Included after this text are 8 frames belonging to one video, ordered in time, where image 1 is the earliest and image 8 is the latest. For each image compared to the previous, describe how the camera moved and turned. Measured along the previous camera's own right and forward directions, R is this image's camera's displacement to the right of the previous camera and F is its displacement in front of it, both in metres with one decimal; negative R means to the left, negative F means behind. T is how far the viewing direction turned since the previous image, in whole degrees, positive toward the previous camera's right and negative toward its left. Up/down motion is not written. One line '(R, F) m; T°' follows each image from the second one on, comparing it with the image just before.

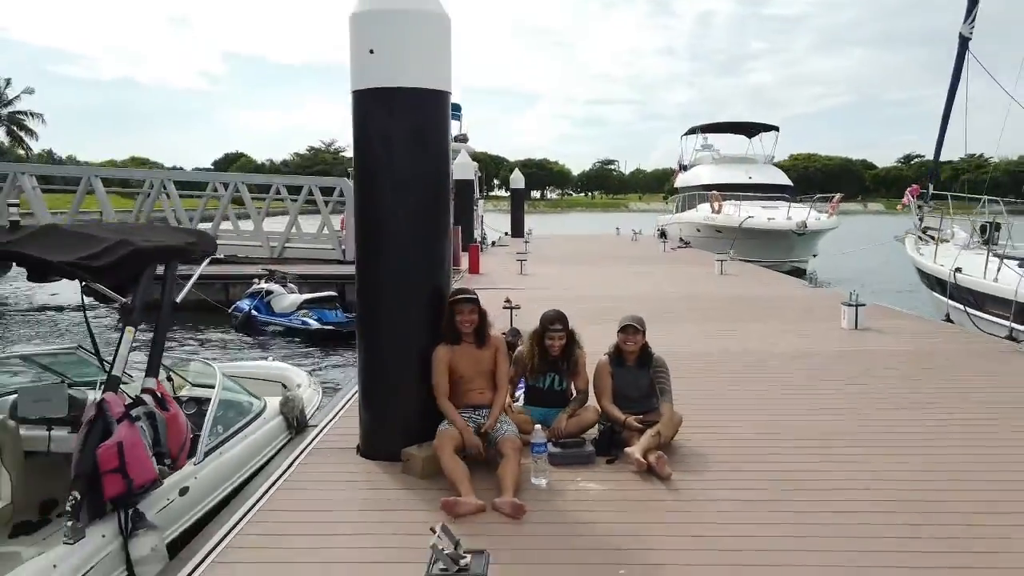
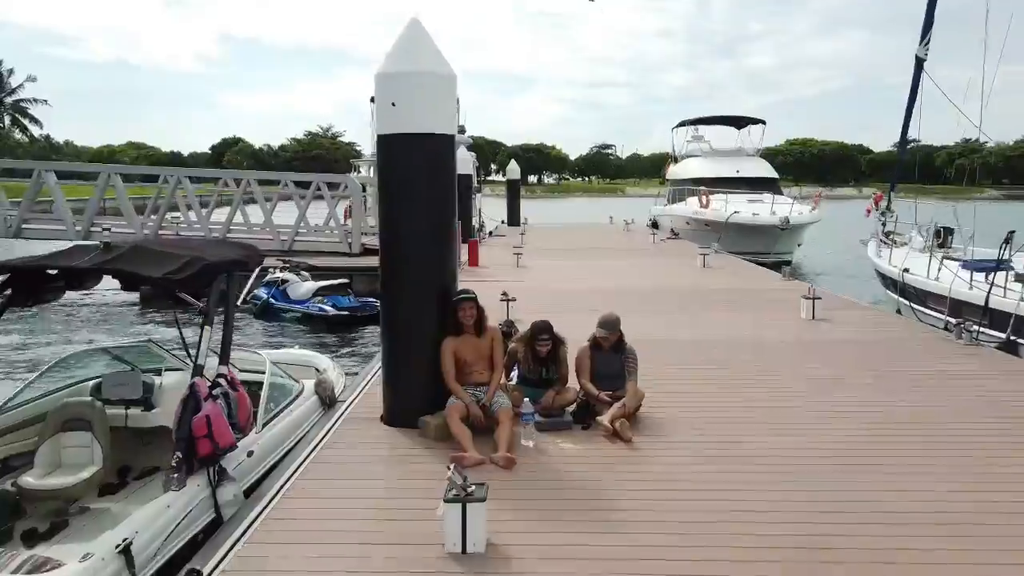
(0.0, -1.0) m; 0°
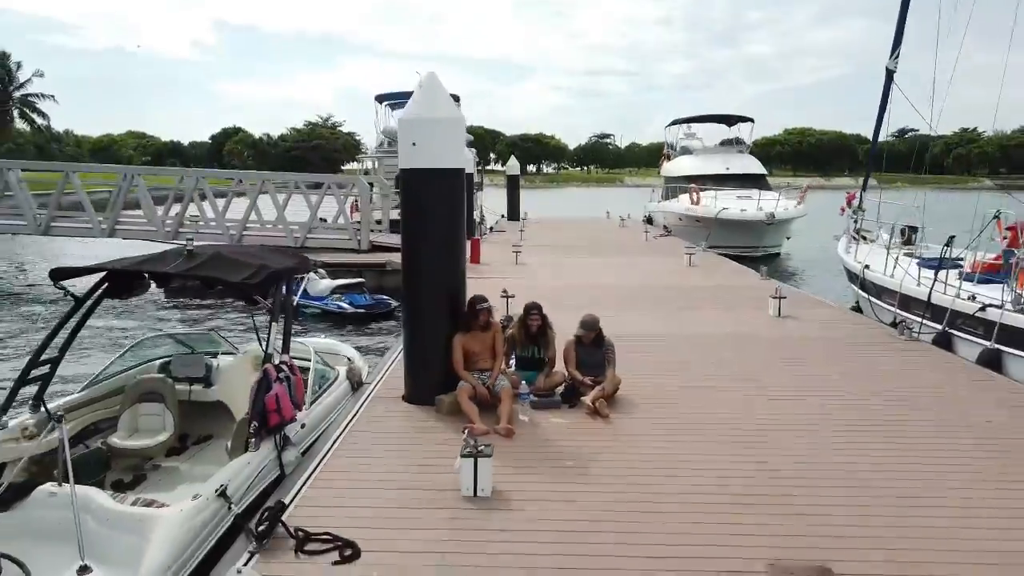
(0.0, -1.1) m; 0°
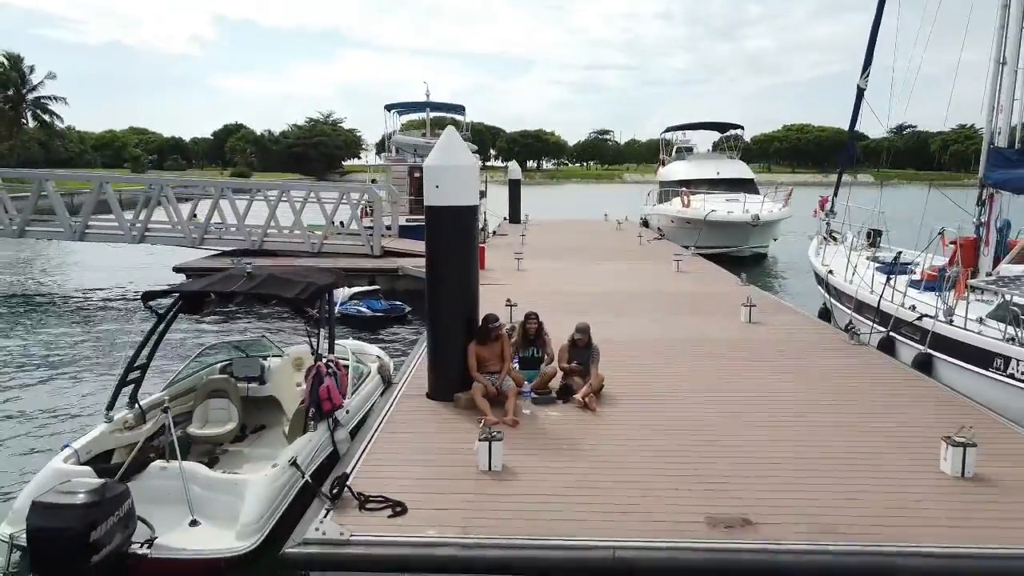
(-0.1, -1.4) m; 0°
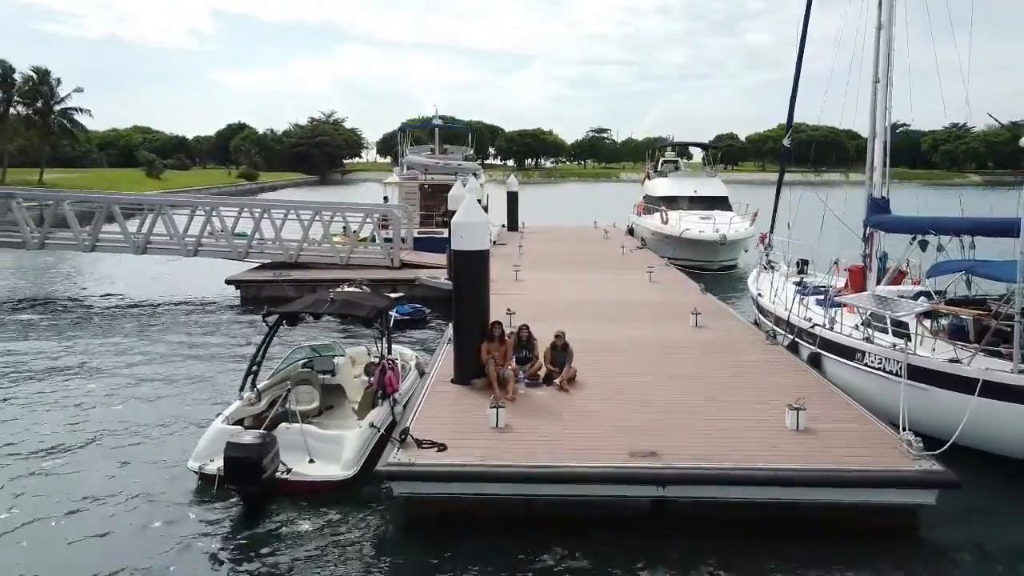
(0.0, -3.3) m; 0°
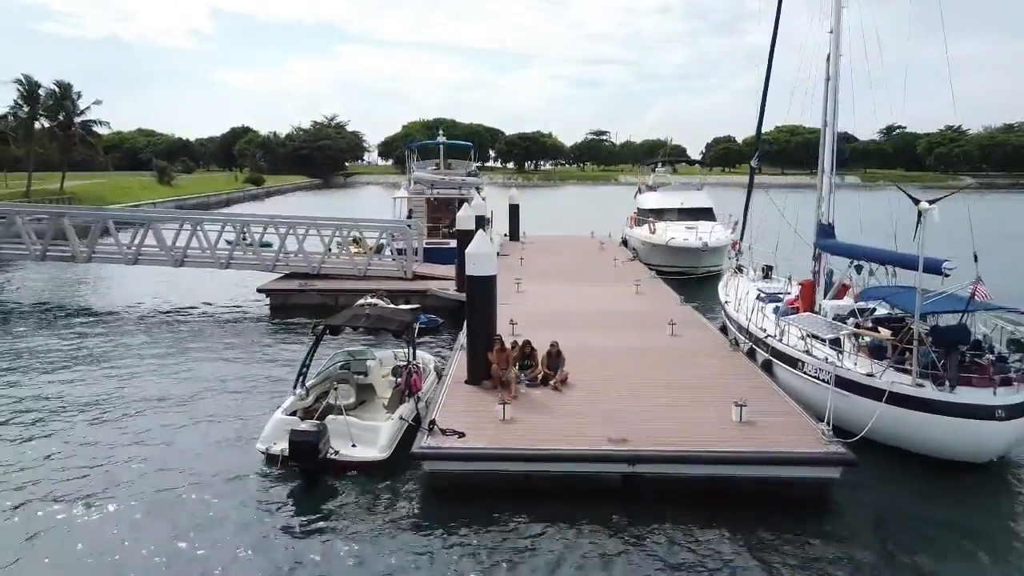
(-0.1, -2.4) m; 0°
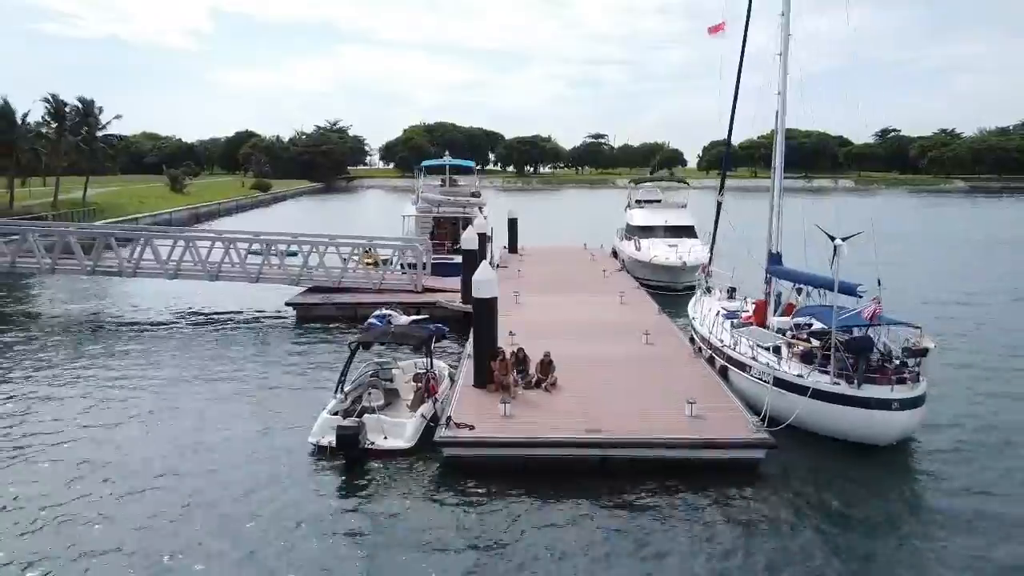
(0.0, -3.0) m; 0°
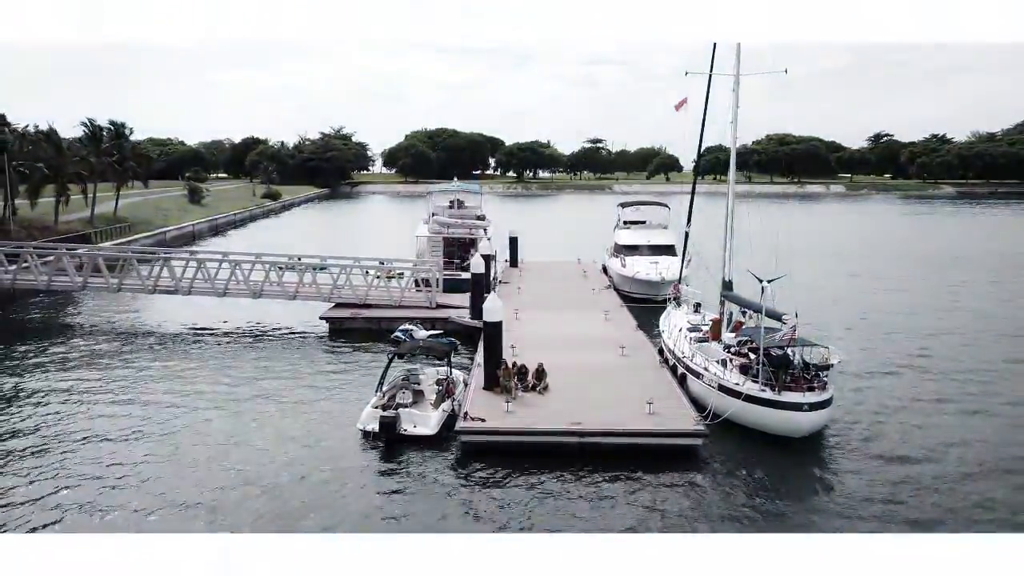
(-0.1, -4.6) m; 0°
